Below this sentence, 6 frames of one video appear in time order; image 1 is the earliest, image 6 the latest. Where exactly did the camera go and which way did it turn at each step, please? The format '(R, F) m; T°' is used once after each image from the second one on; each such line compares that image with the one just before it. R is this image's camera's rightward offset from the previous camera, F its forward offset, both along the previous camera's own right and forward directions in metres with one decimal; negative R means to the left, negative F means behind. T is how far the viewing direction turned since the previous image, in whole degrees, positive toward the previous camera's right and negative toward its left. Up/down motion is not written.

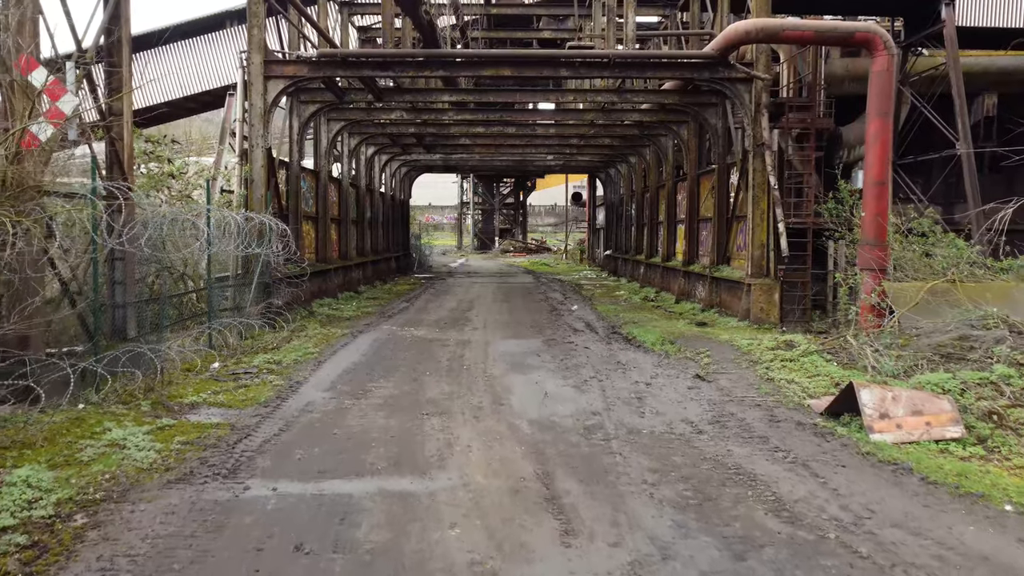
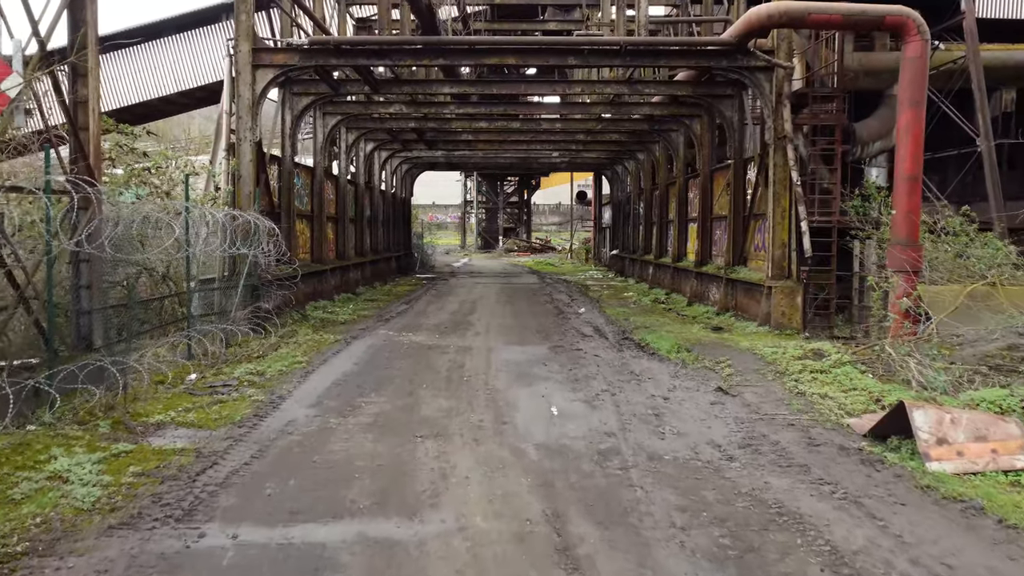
(0.0, +0.7) m; 0°
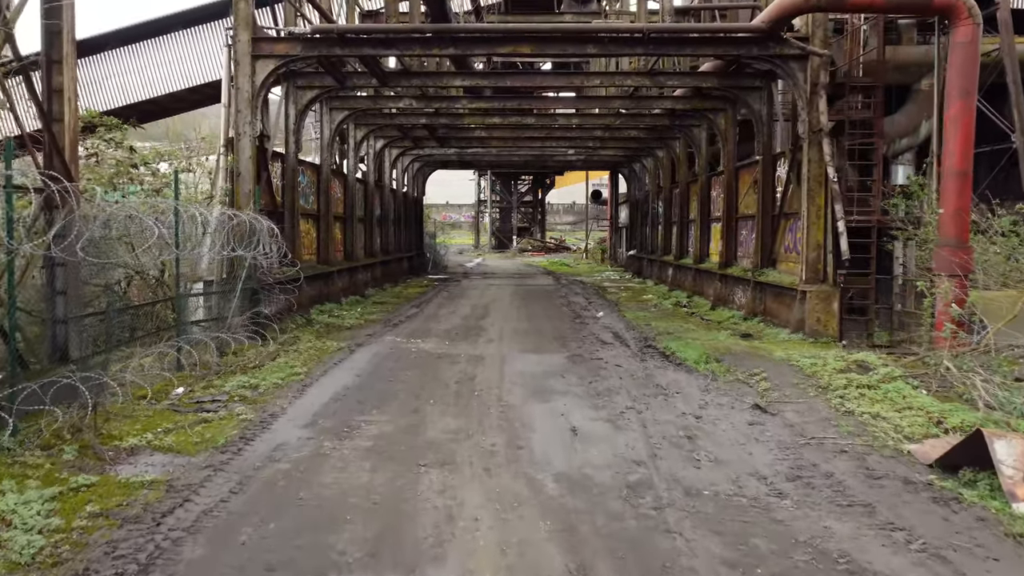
(0.0, +0.7) m; -1°
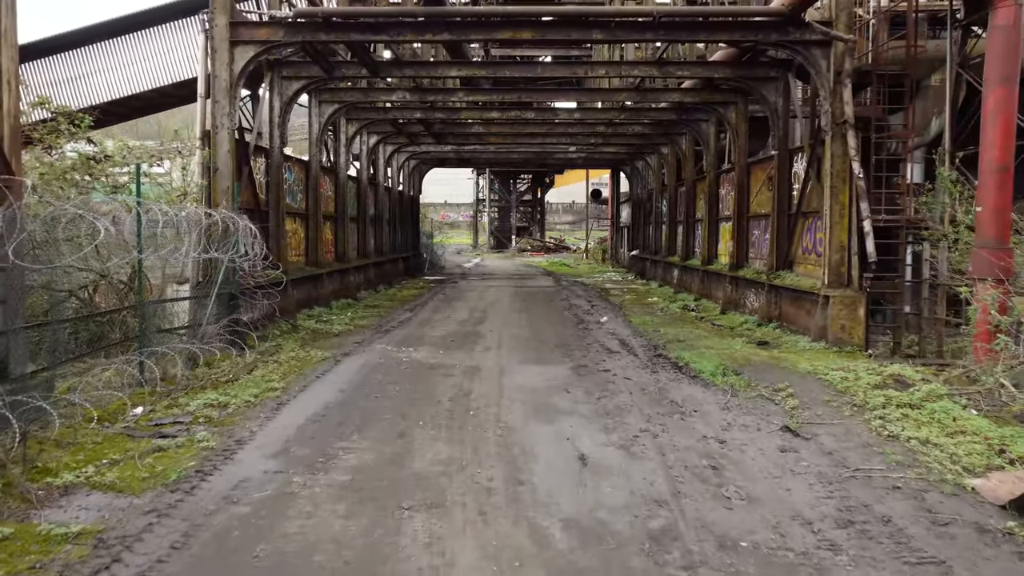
(0.0, +0.7) m; 0°
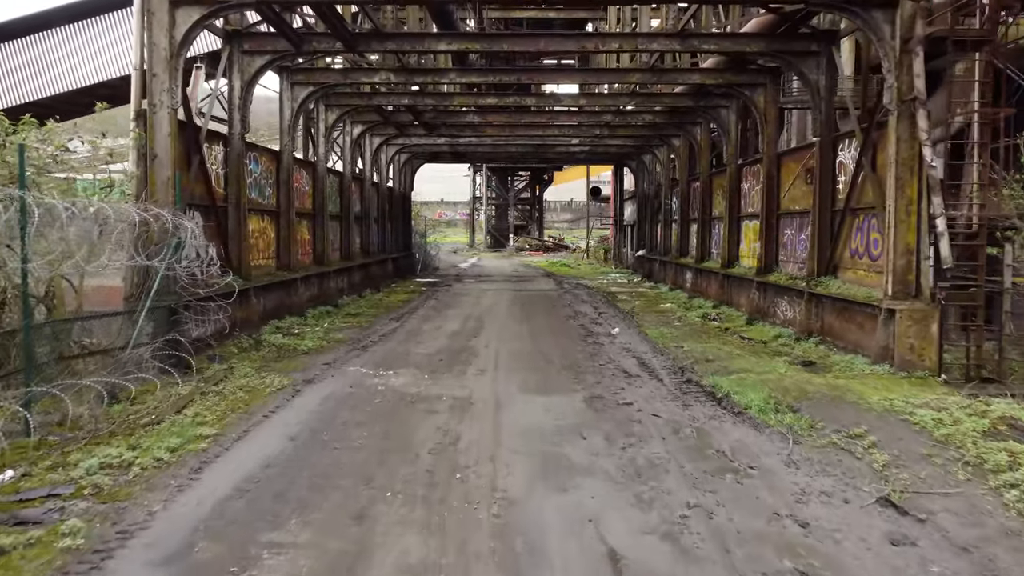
(0.0, +1.6) m; 0°
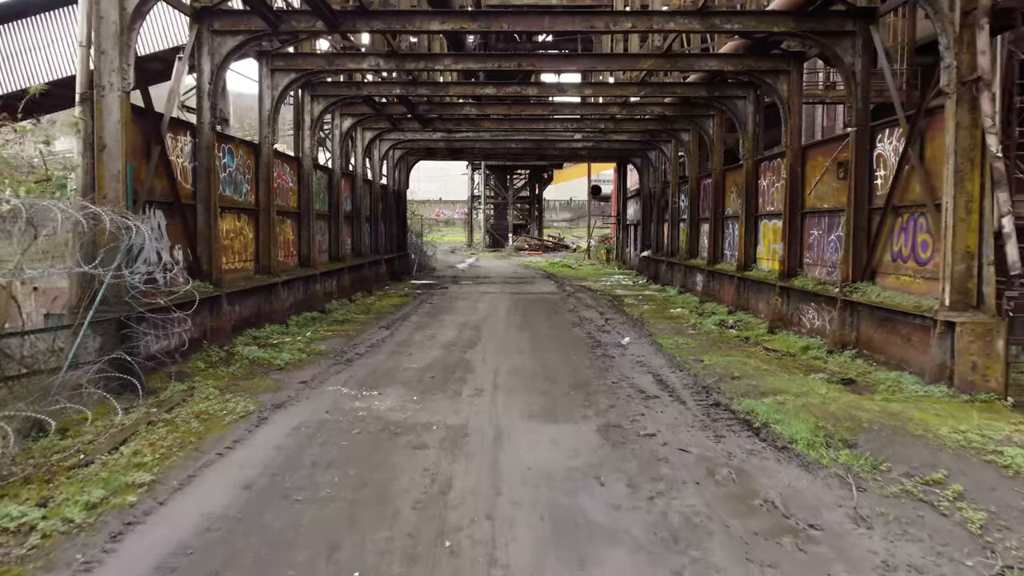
(0.0, +1.0) m; 0°
